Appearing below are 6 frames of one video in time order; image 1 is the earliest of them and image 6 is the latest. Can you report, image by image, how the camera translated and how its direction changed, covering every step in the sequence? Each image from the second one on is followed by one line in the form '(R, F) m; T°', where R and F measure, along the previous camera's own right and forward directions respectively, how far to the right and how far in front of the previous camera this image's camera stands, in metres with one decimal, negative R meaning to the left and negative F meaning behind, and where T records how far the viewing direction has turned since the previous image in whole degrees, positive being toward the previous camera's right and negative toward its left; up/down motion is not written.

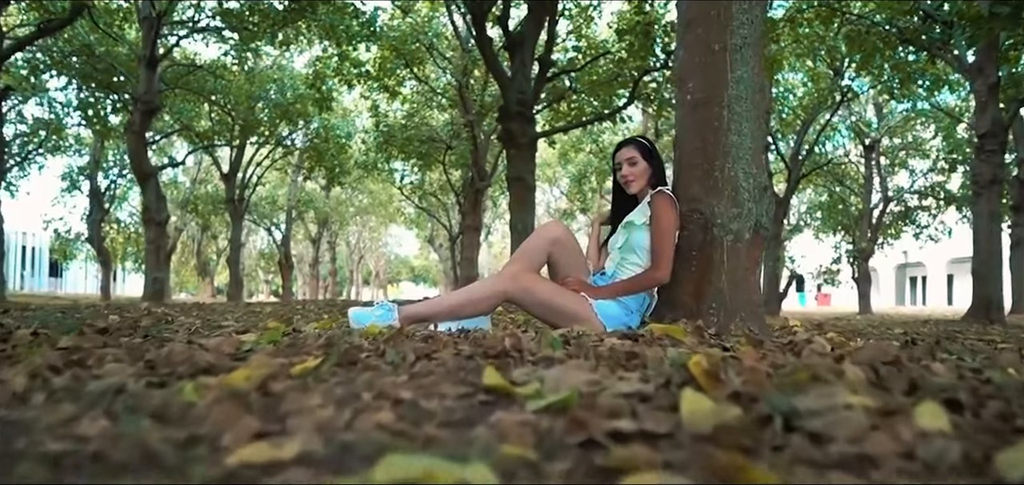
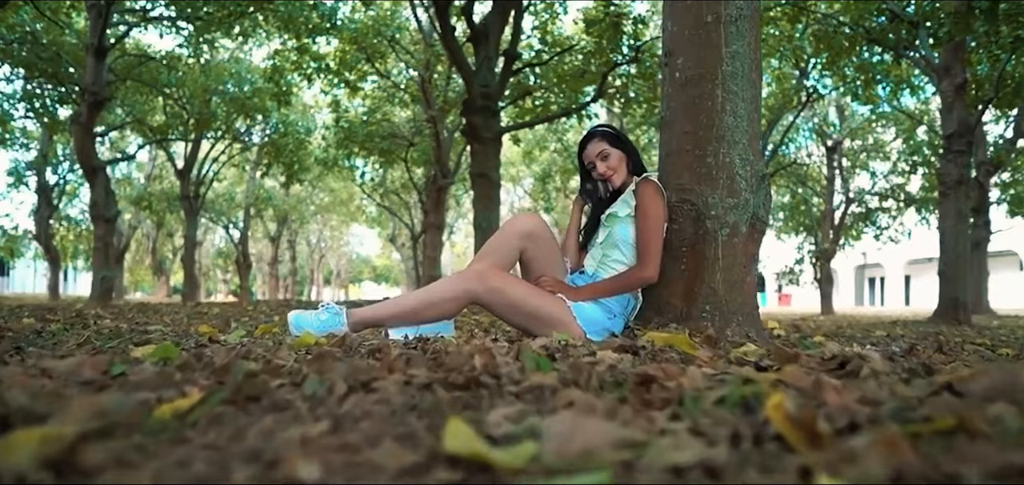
(0.0, +0.6) m; +2°
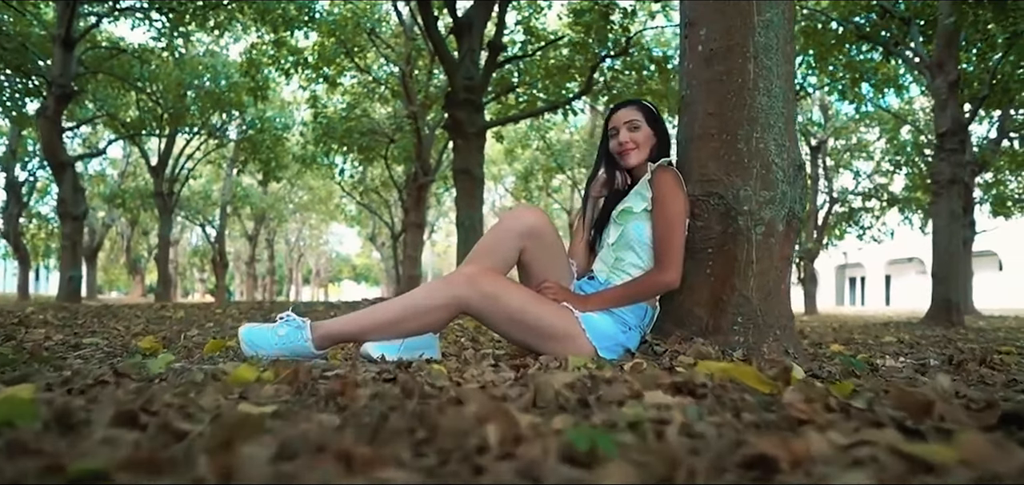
(-0.1, +0.7) m; +1°
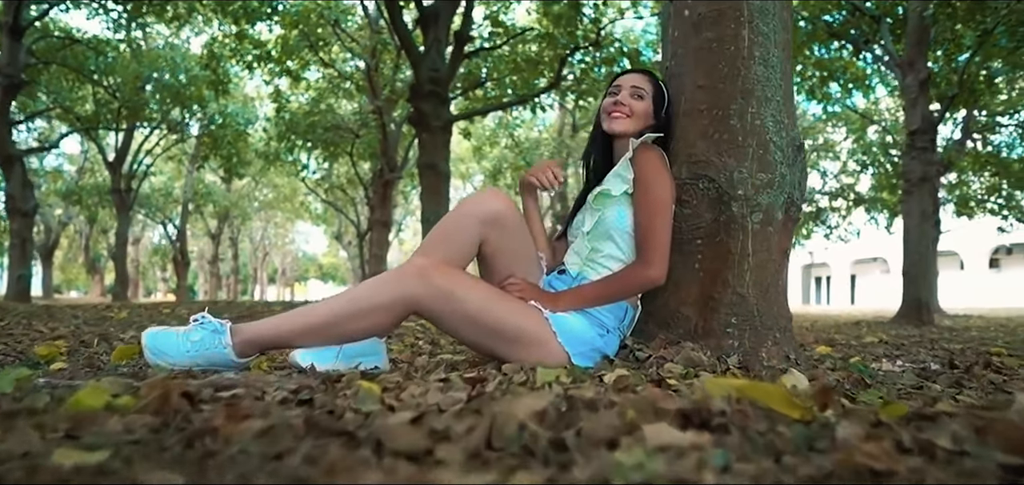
(0.0, +0.5) m; +2°
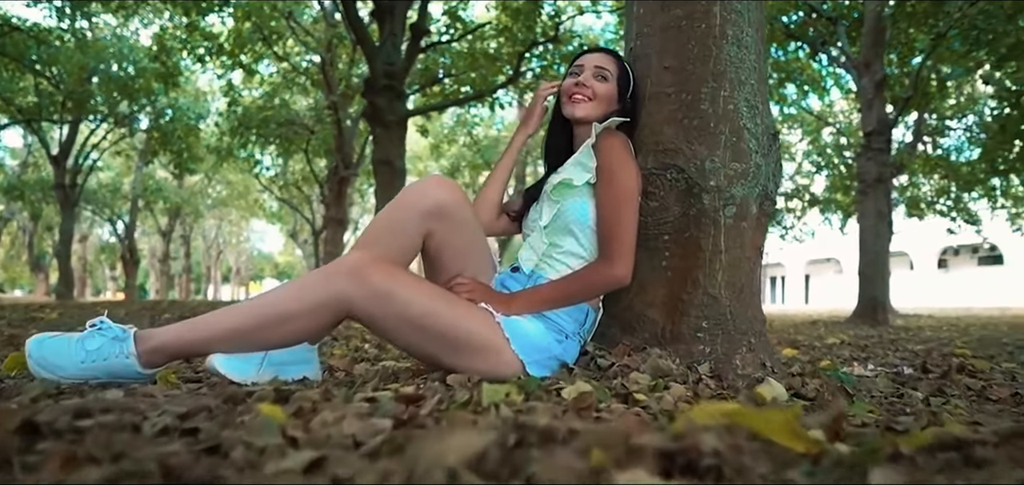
(0.0, +0.3) m; +3°
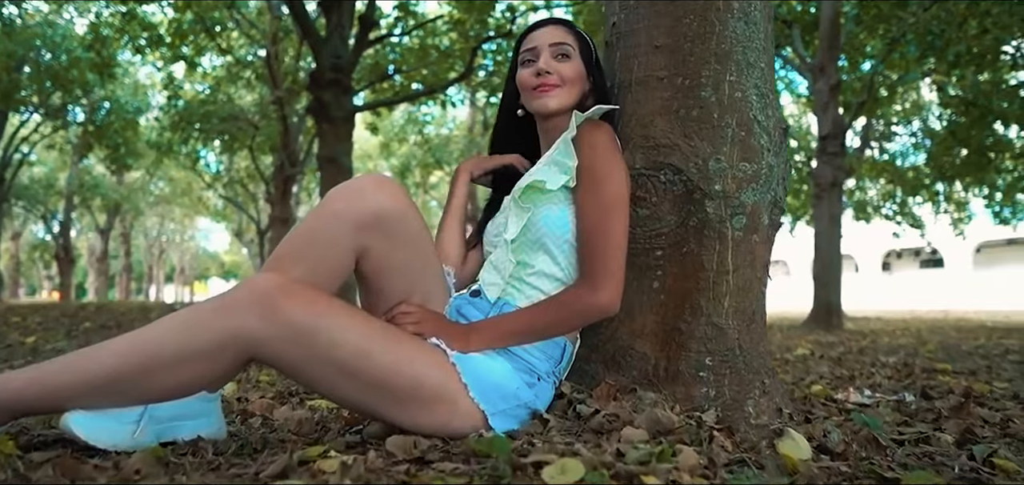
(0.0, +0.6) m; +3°
